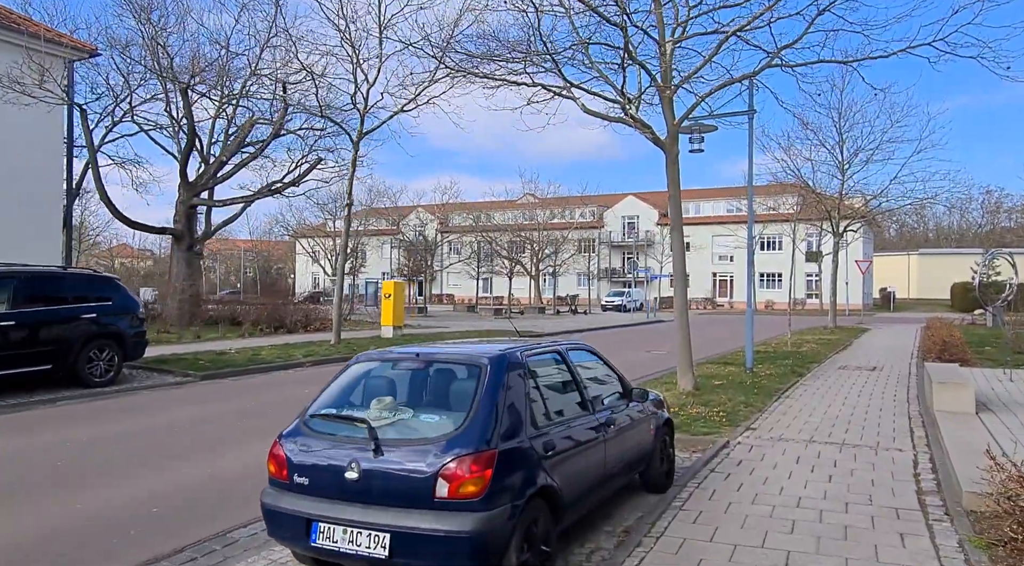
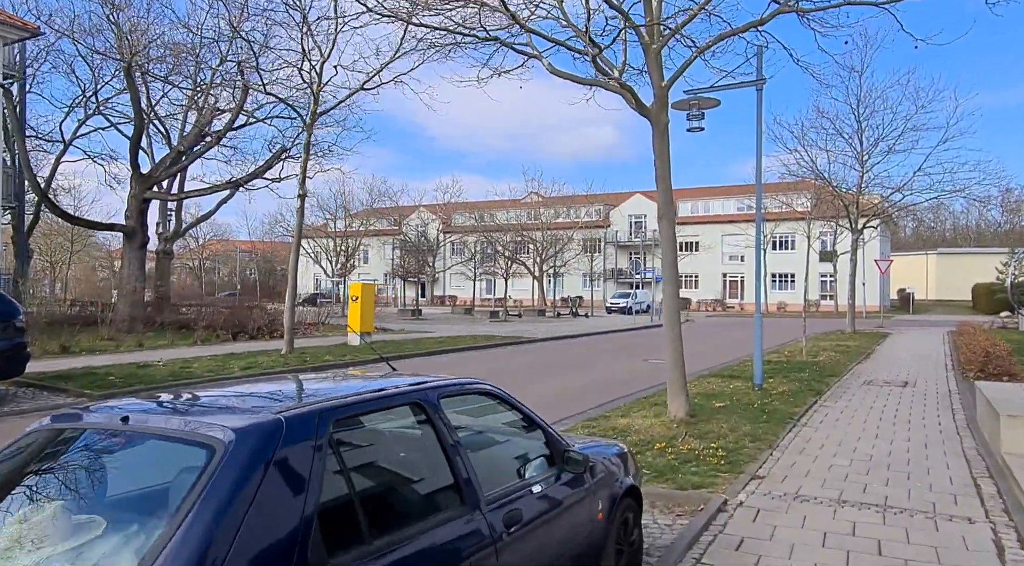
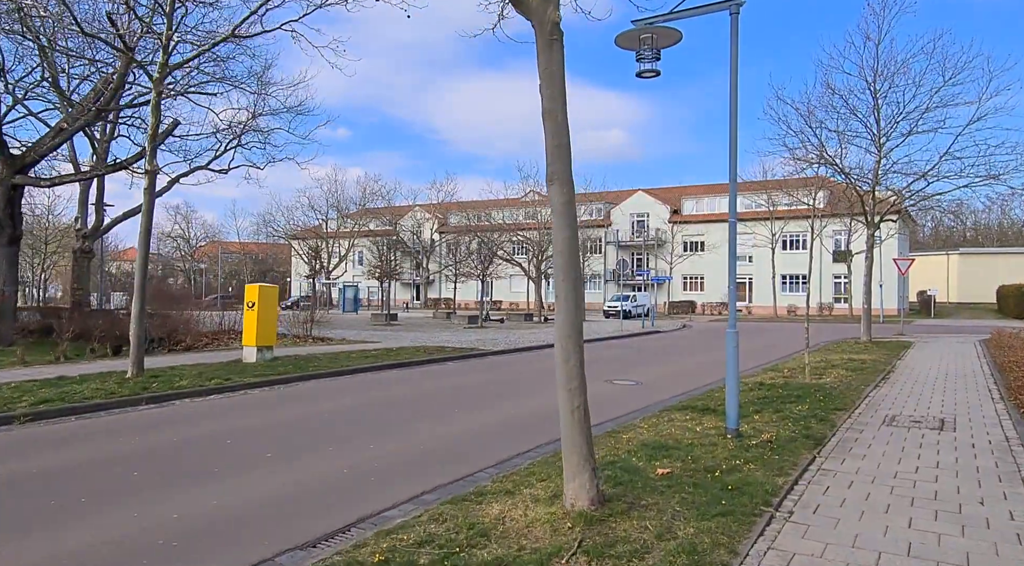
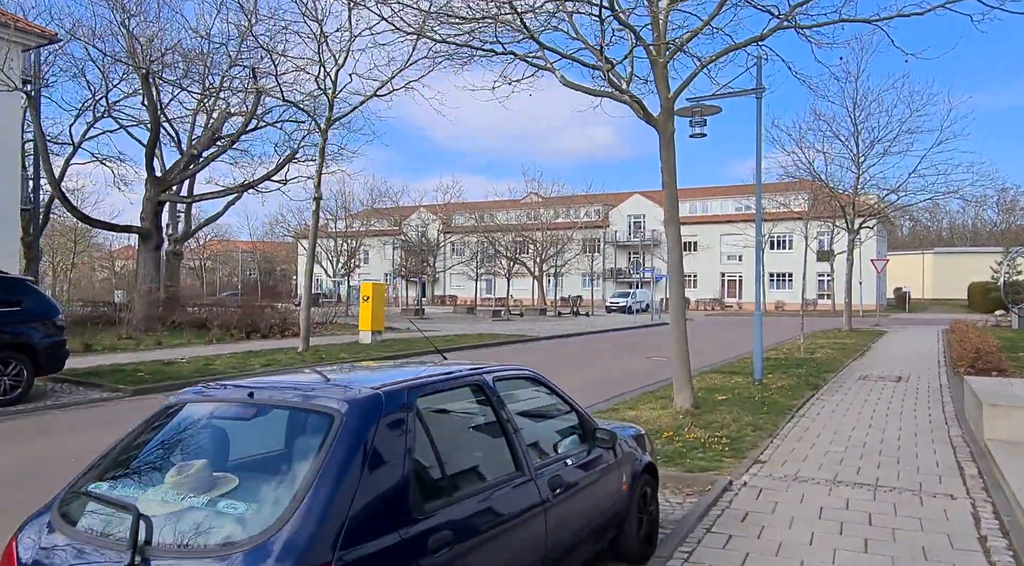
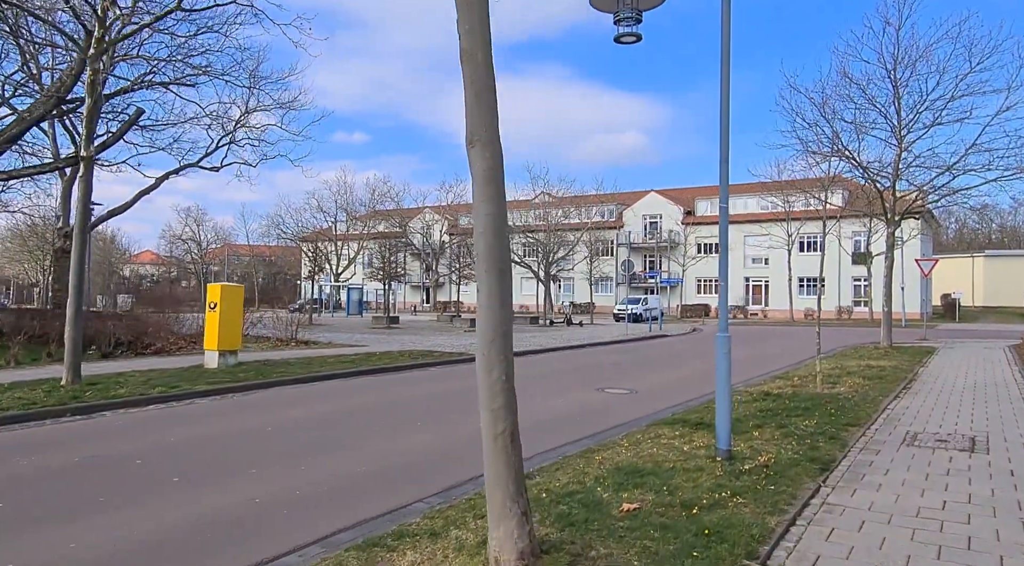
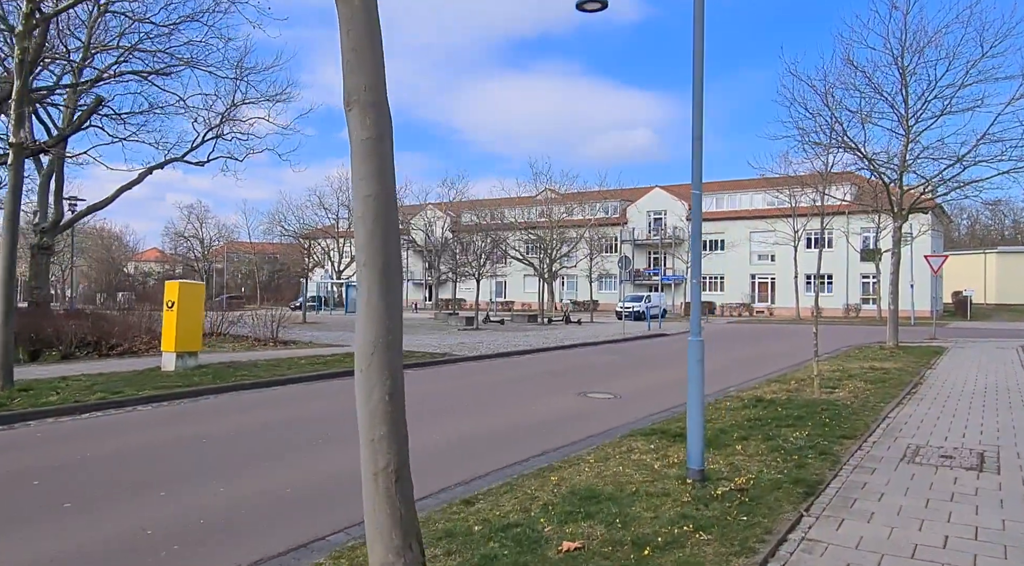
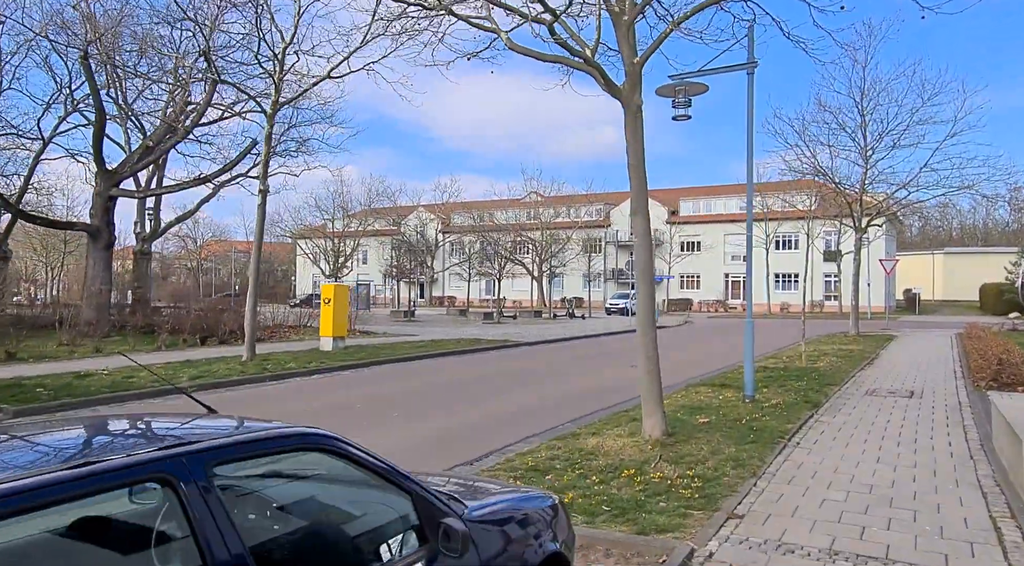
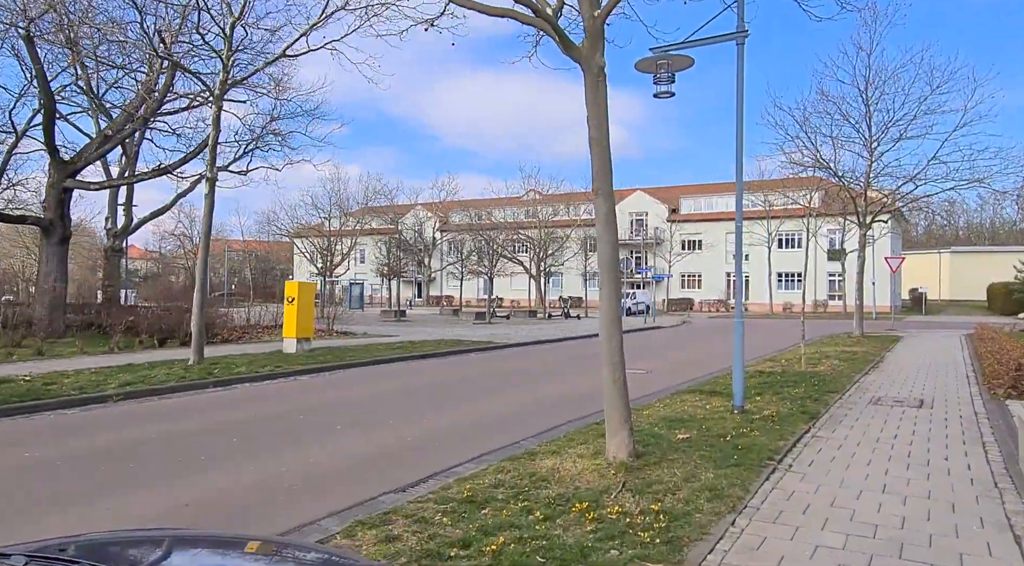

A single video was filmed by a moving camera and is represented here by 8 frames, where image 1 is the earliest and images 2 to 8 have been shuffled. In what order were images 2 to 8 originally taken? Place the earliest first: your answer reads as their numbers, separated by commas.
4, 2, 7, 8, 3, 5, 6
